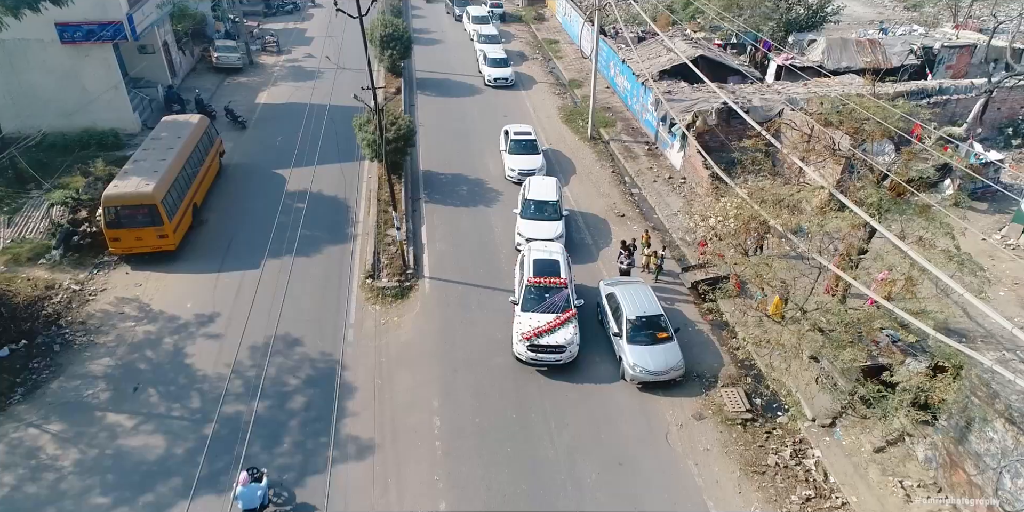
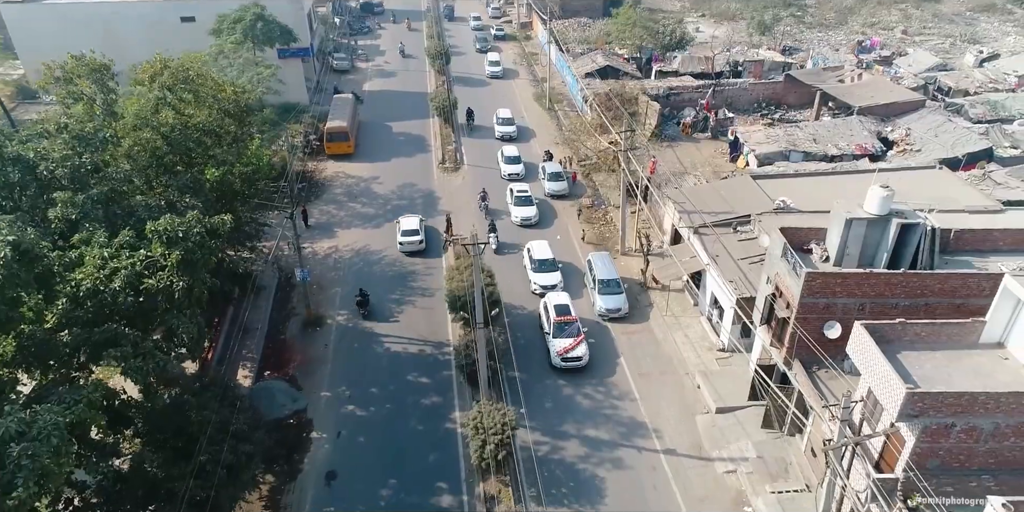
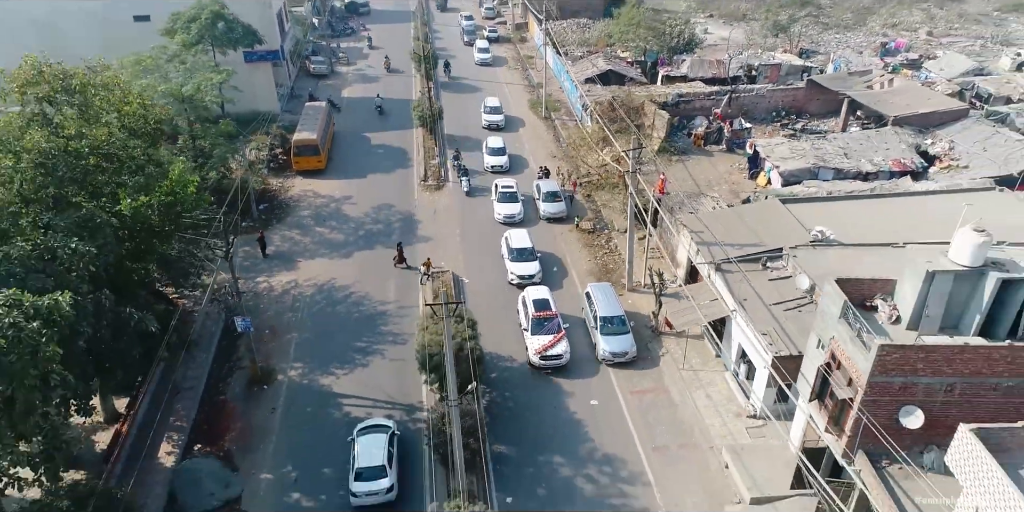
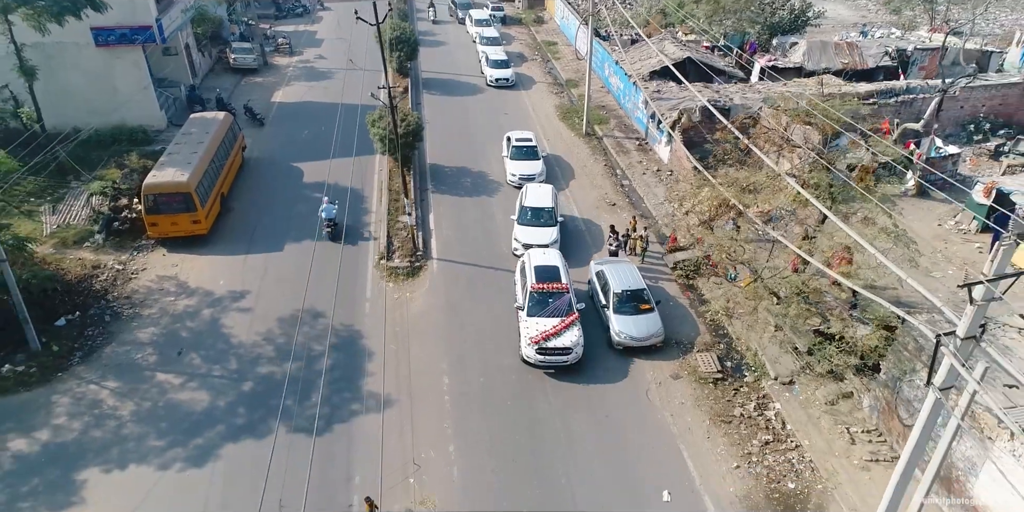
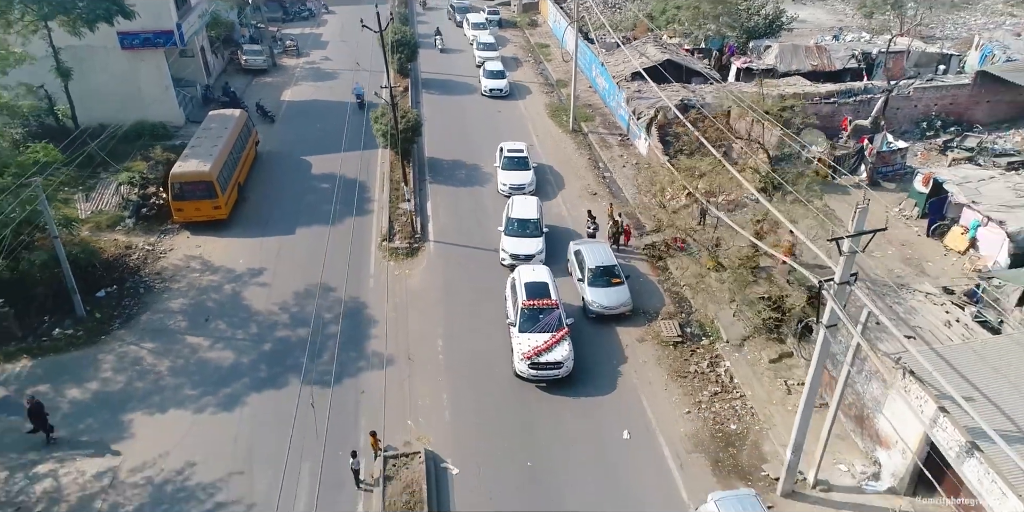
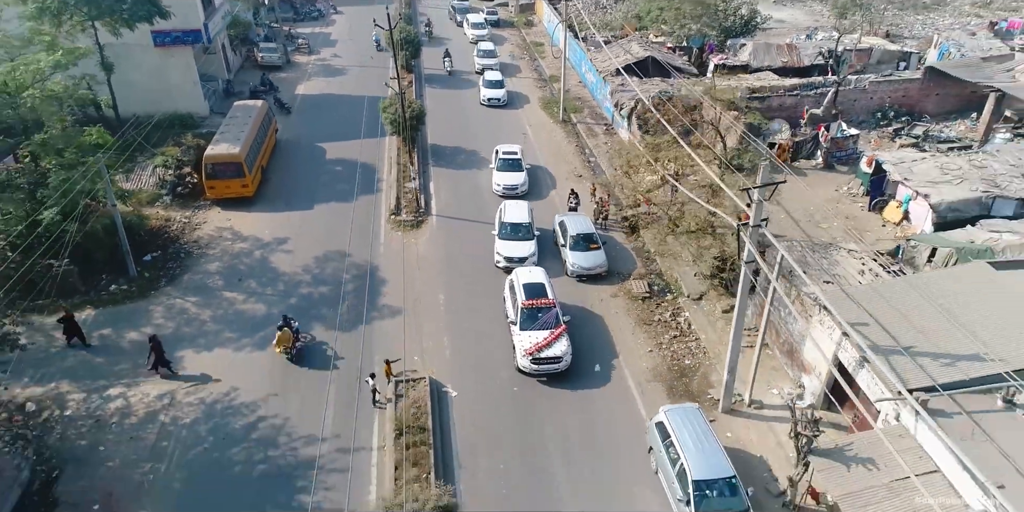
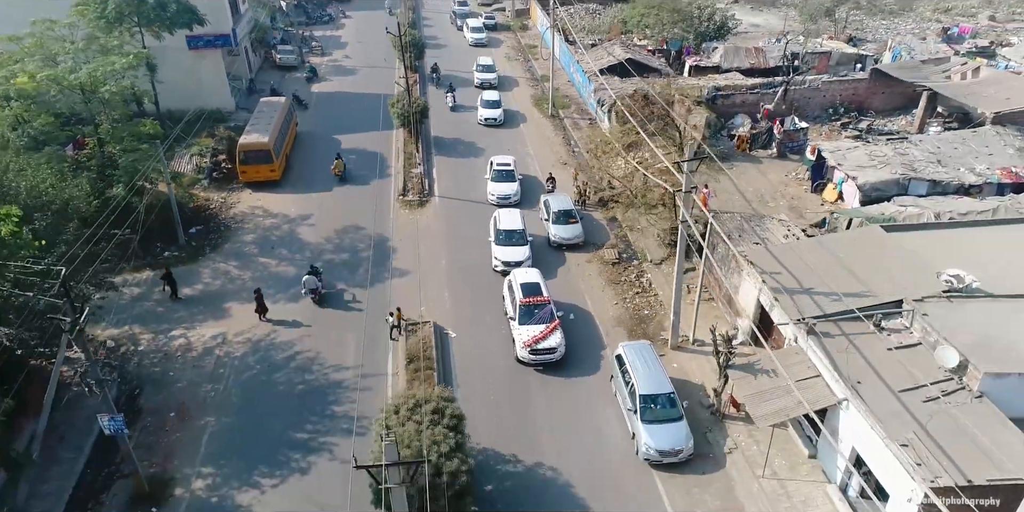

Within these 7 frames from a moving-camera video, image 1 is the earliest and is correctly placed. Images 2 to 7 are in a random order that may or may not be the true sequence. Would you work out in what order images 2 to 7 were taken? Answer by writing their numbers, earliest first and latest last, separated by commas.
4, 5, 6, 7, 3, 2
